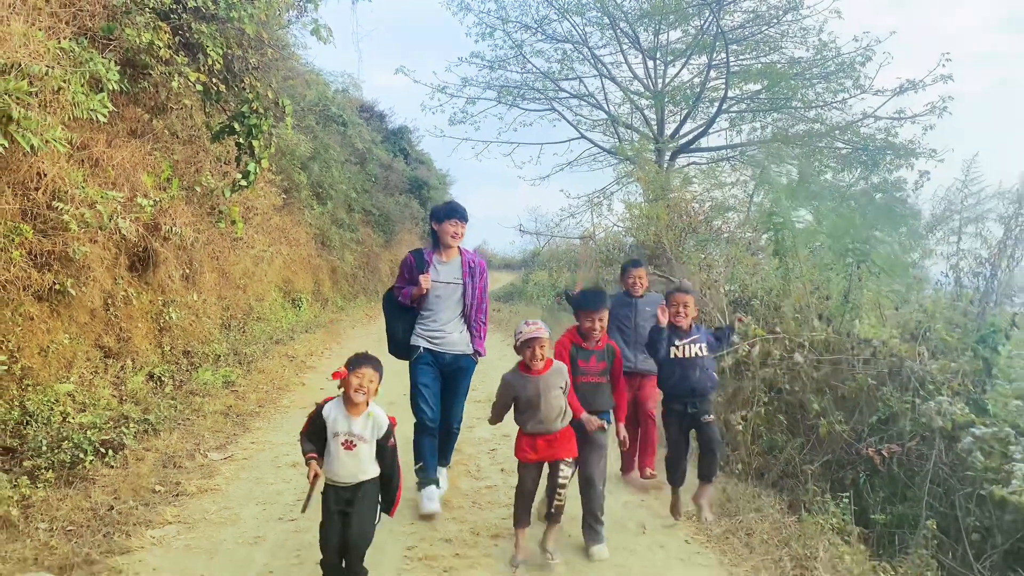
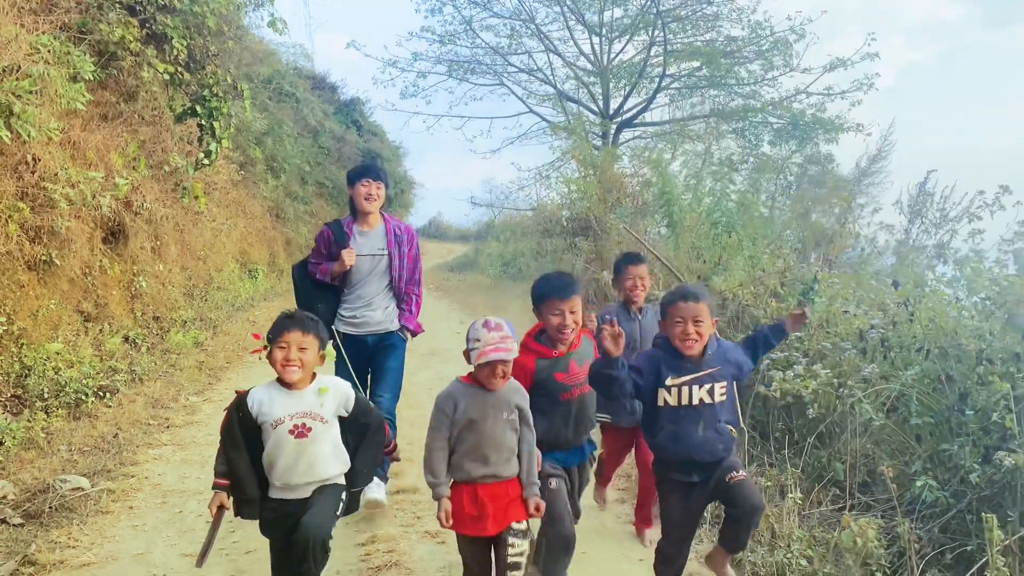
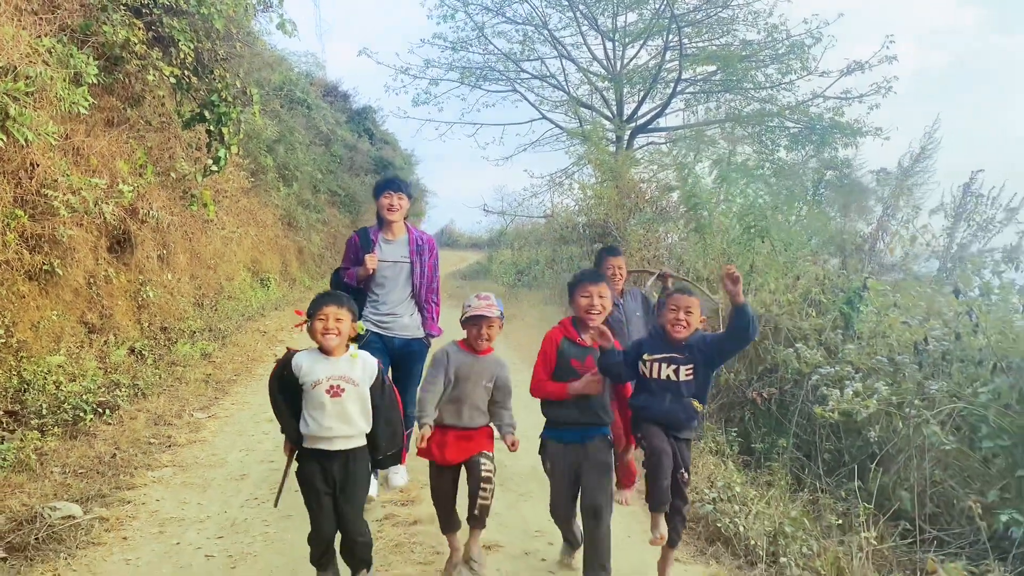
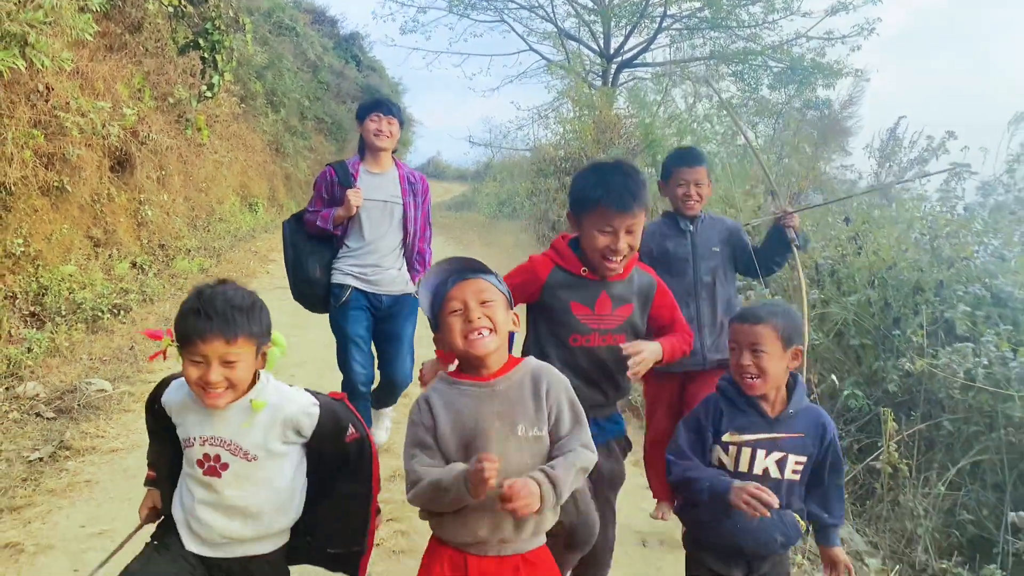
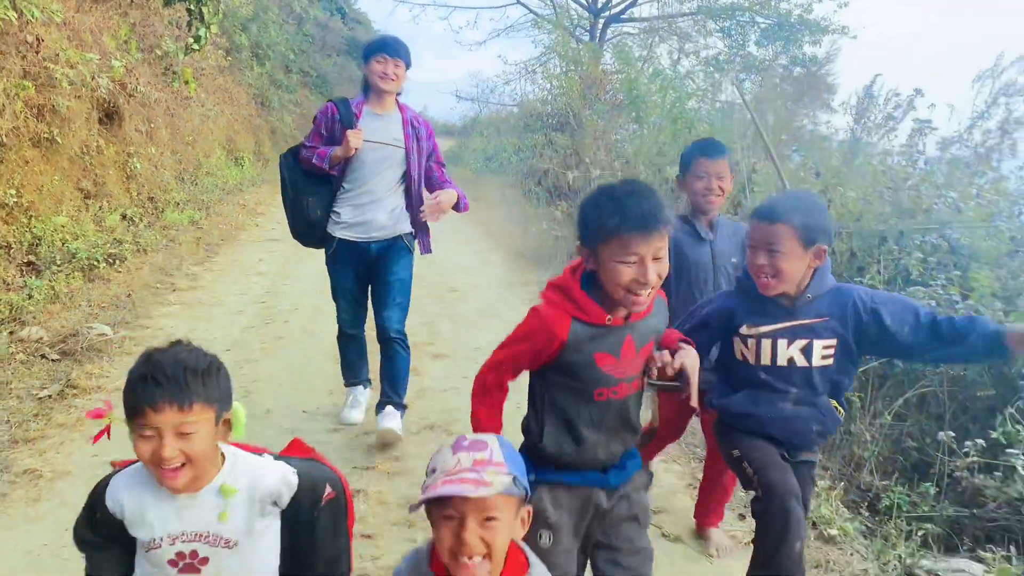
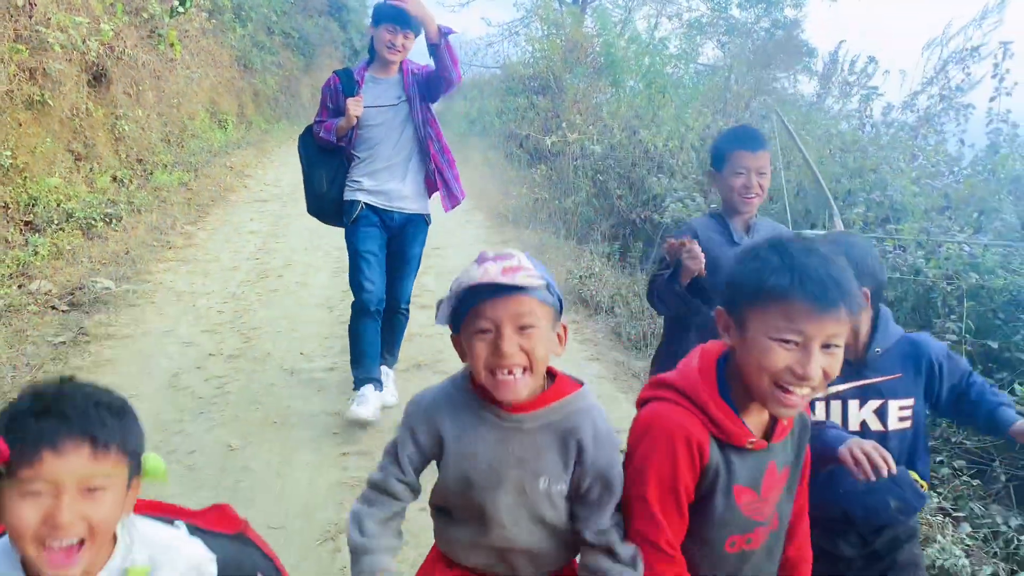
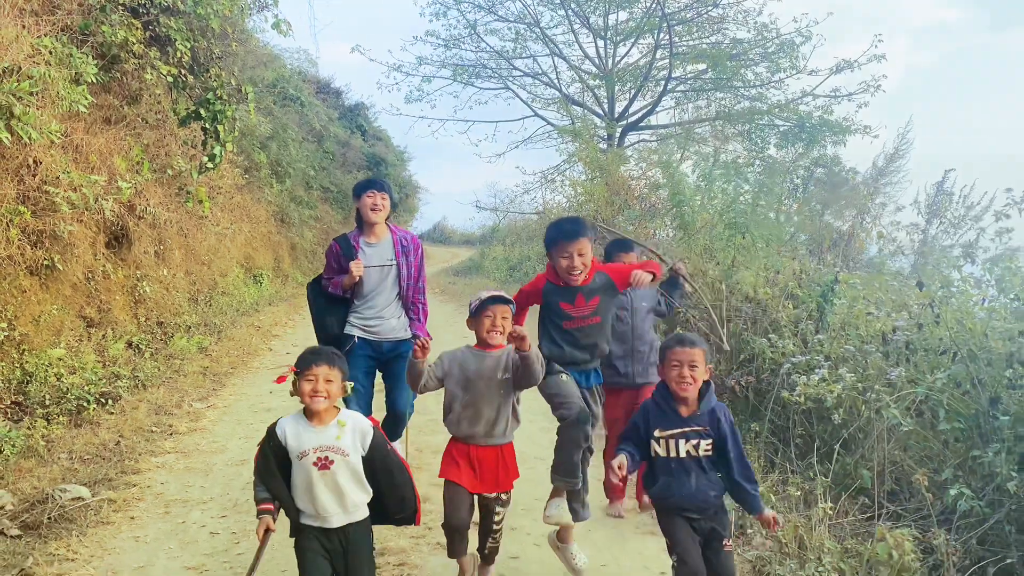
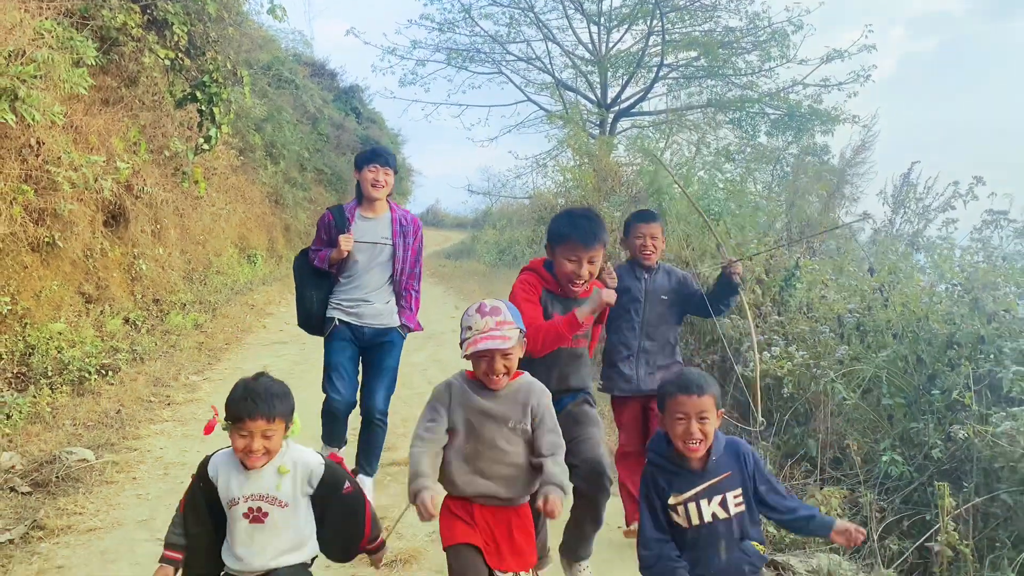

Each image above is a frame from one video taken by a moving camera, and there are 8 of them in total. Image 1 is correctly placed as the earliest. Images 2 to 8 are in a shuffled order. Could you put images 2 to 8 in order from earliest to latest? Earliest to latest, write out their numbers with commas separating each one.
3, 7, 2, 8, 4, 5, 6
